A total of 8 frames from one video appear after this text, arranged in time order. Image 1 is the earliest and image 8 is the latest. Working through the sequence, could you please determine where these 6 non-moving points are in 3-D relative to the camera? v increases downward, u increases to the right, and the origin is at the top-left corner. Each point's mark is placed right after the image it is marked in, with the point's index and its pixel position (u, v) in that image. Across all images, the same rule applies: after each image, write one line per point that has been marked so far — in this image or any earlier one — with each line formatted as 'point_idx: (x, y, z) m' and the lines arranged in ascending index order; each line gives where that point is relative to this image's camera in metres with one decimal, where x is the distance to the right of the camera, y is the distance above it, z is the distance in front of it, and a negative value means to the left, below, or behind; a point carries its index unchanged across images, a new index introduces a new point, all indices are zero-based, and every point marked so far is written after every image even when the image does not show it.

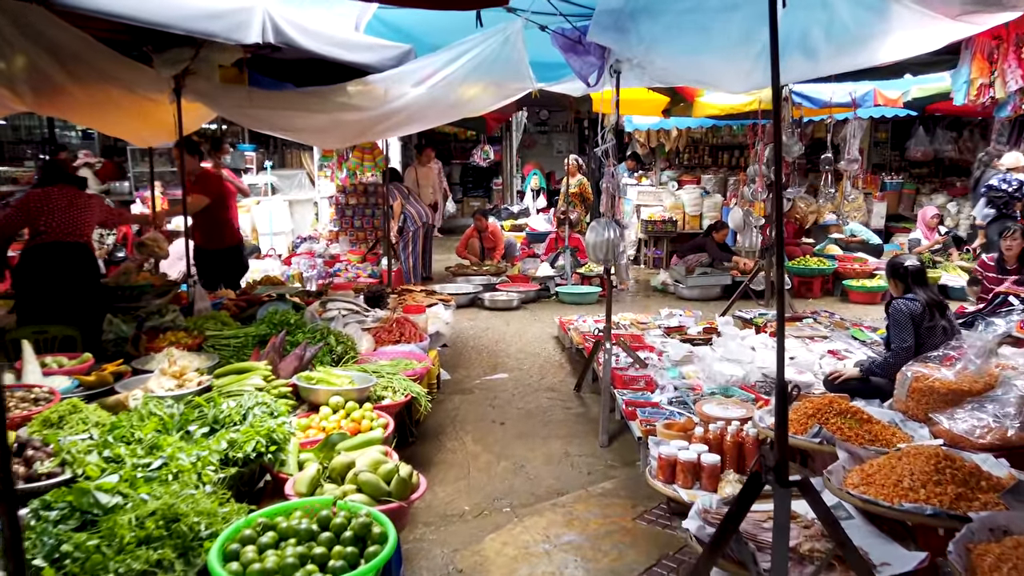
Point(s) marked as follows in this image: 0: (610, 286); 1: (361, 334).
0: (+0.6, 0.0, +4.5) m
1: (-0.9, -0.3, +4.4) m
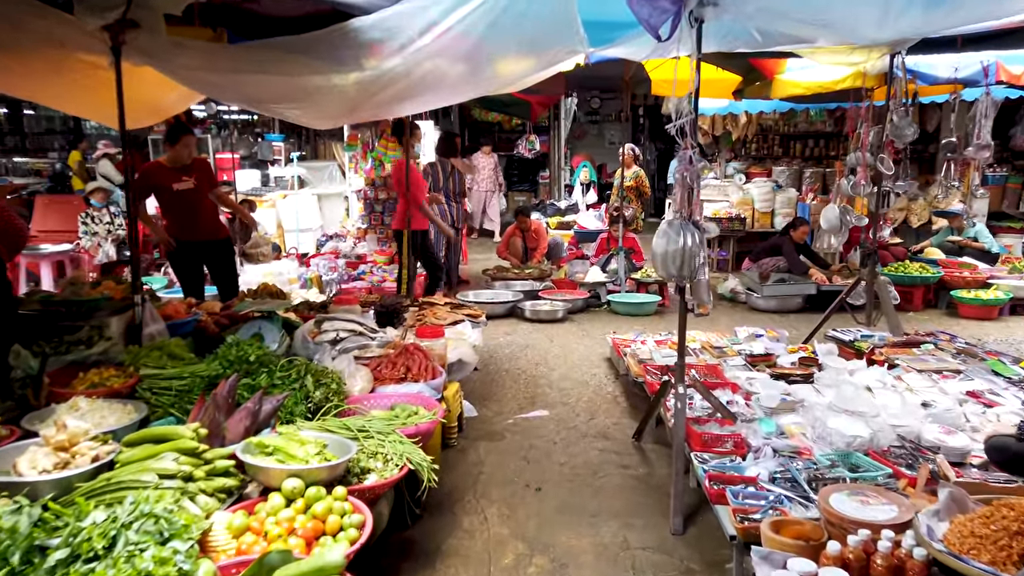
0: (+0.8, -0.1, +3.4) m
1: (-0.7, -0.4, +3.4) m
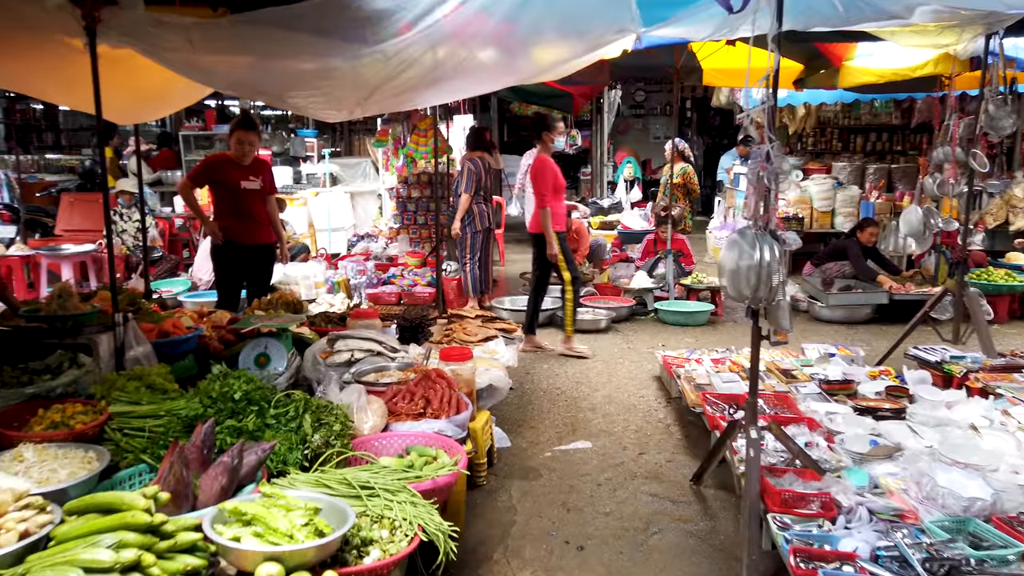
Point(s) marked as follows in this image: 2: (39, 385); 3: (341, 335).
0: (+0.9, -0.2, +2.8) m
1: (-0.6, -0.4, +2.9) m
2: (-1.6, -0.3, +2.6) m
3: (-0.9, -0.2, +3.8) m
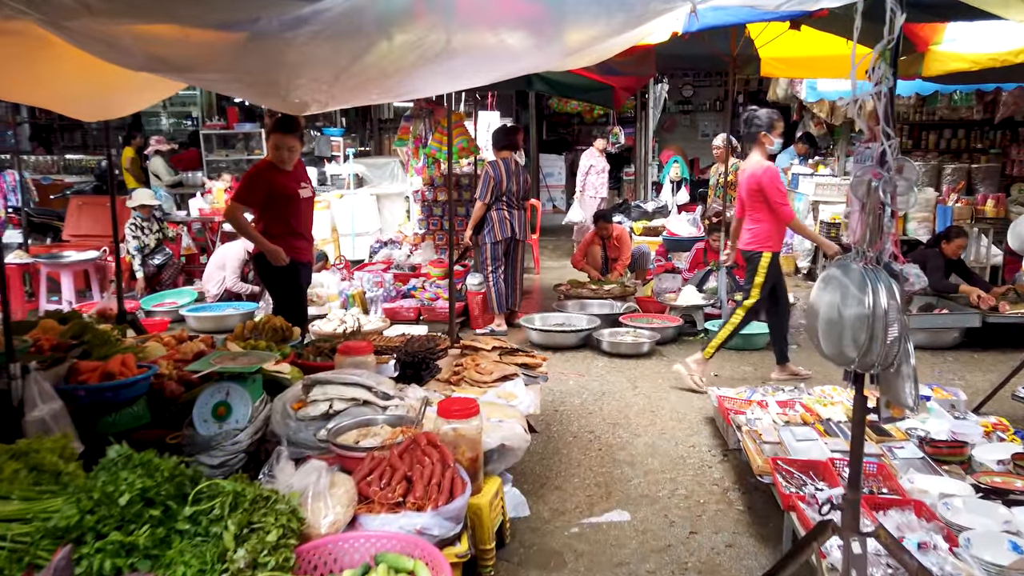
0: (+0.9, -0.3, +2.0) m
1: (-0.5, -0.6, +2.2) m
2: (-1.6, -0.5, +2.0) m
3: (-0.8, -0.4, +3.1) m
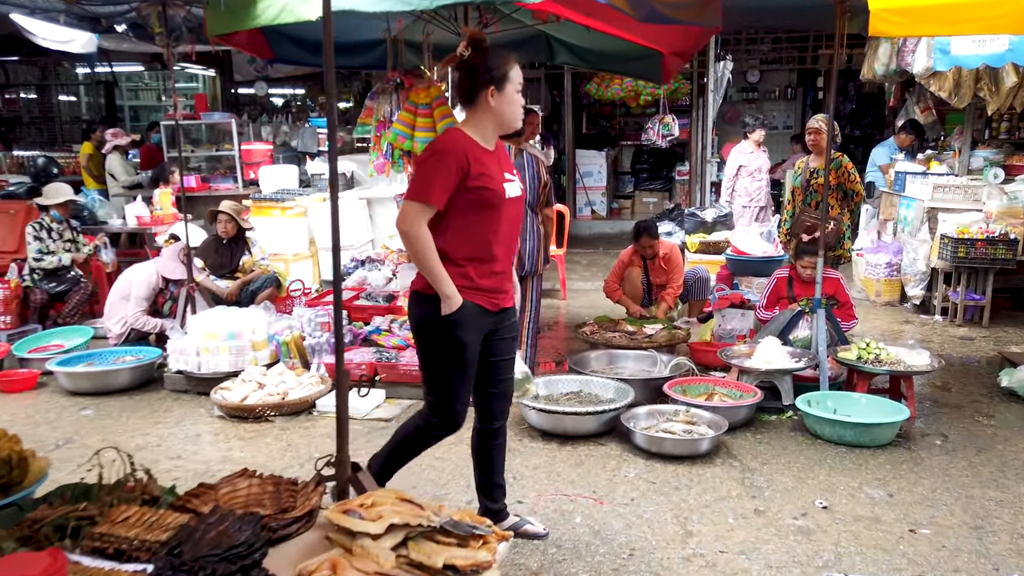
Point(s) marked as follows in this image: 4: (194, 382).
0: (+0.6, -0.6, 0.0) m
1: (-0.8, -0.9, +0.2) m
2: (-1.9, -0.7, +0.1) m
3: (-1.0, -0.6, +1.2) m
4: (-1.9, -0.6, +4.5) m
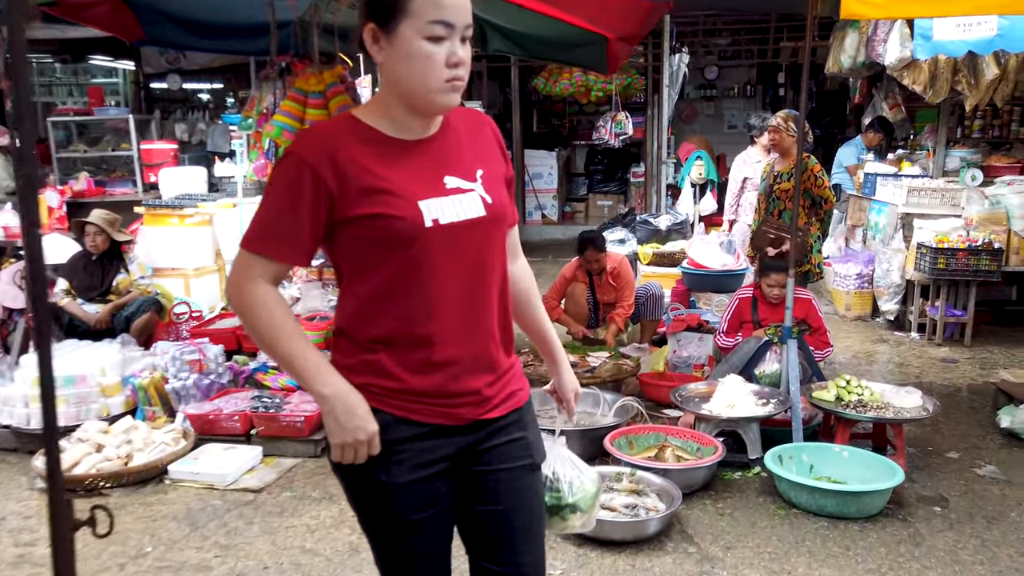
0: (+0.4, -0.8, -0.8) m
1: (-1.1, -1.0, -0.6) m
2: (-2.2, -0.9, -0.8) m
3: (-1.3, -0.8, +0.3) m
4: (-2.3, -0.7, +3.6) m
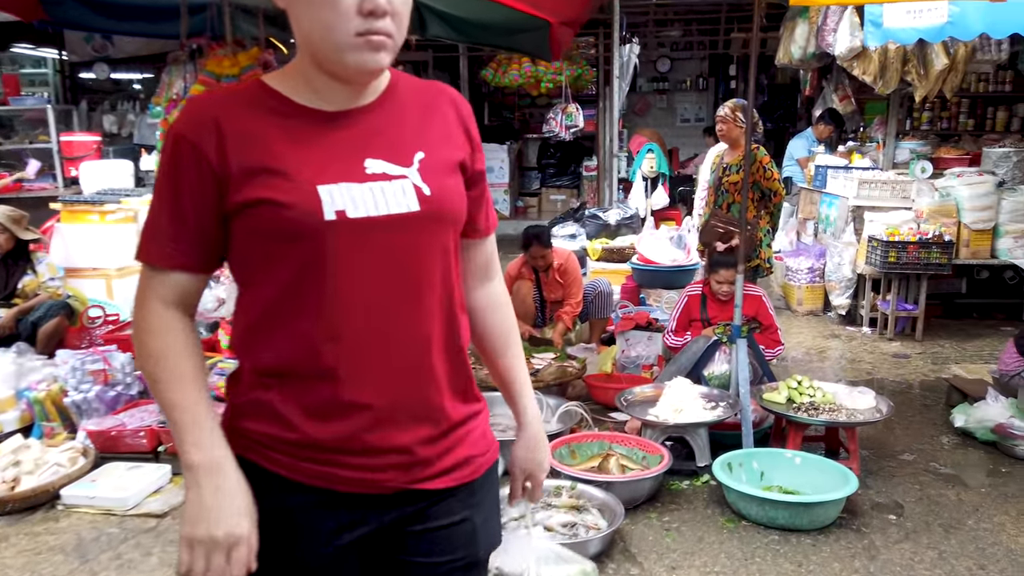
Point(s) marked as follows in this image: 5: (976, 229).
0: (+0.3, -0.8, -1.0) m
1: (-1.1, -1.0, -0.9) m
2: (-2.2, -0.9, -1.2) m
3: (-1.4, -0.8, 0.0) m
4: (-2.6, -0.7, +3.3) m
5: (+3.4, +0.4, +5.6) m
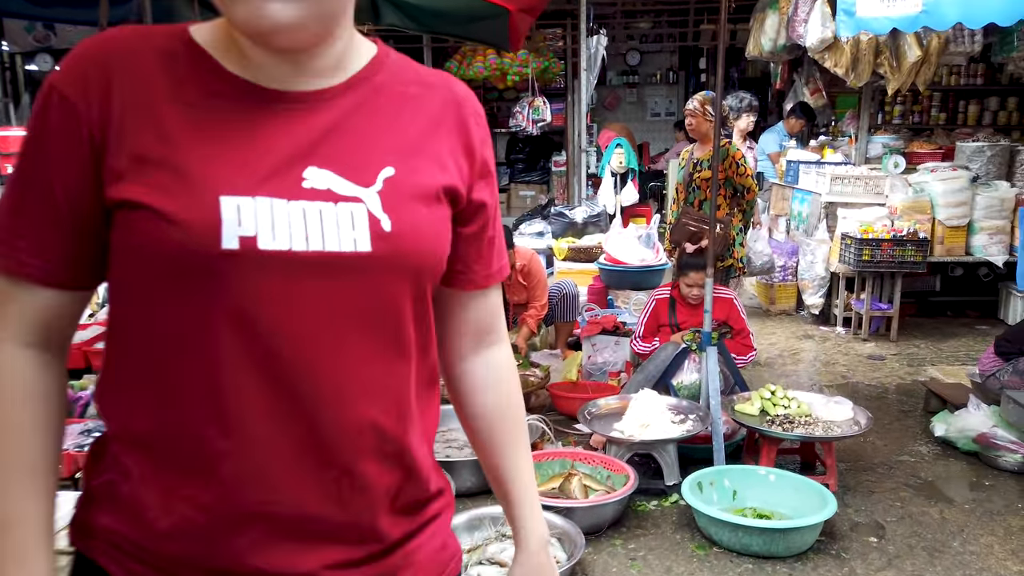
0: (+0.3, -0.8, -1.3) m
1: (-1.2, -1.1, -1.2) m
2: (-2.2, -1.0, -1.5) m
3: (-1.5, -0.9, -0.3) m
4: (-2.8, -0.8, +2.9) m
5: (+3.2, +0.4, +5.5) m
